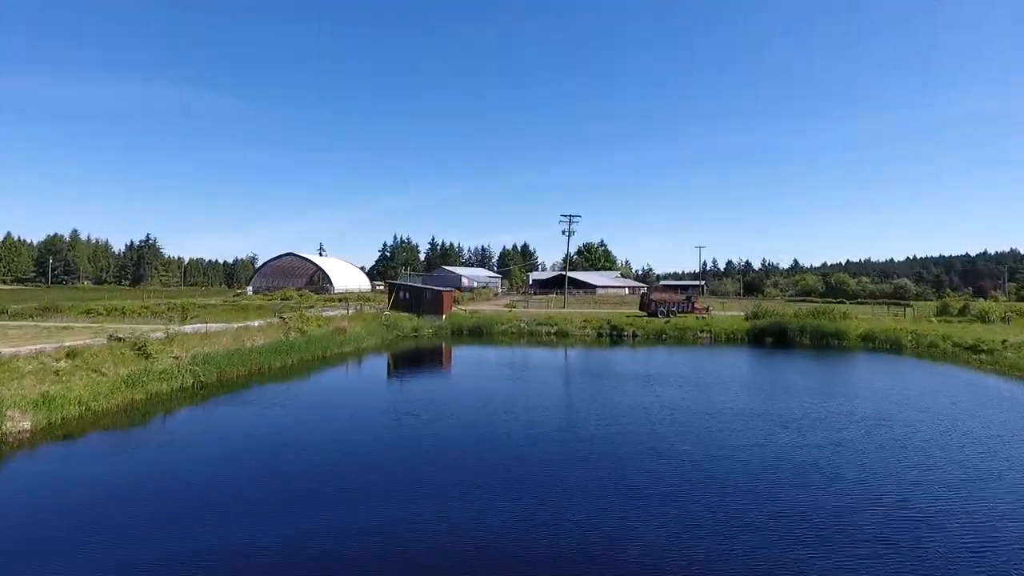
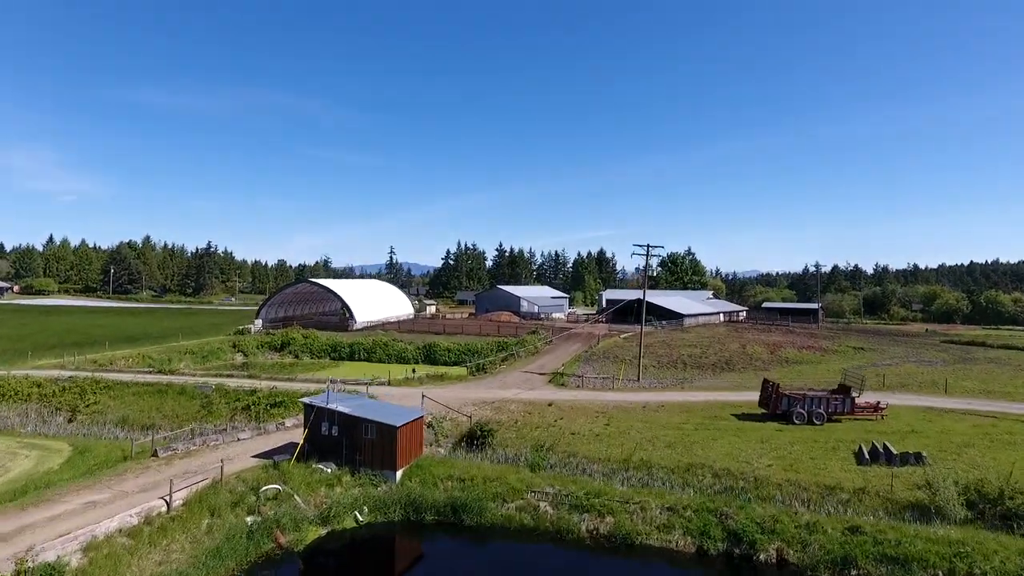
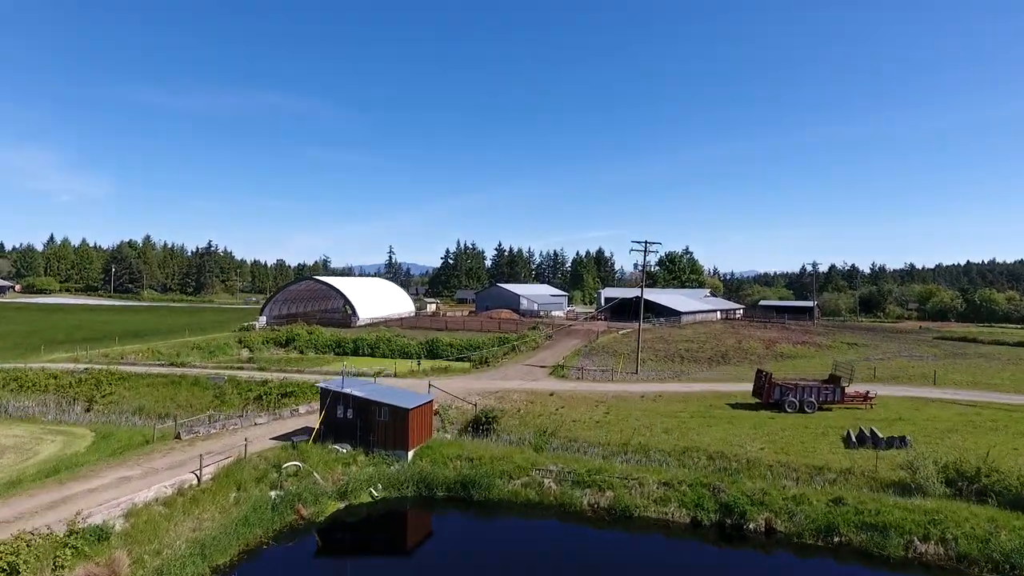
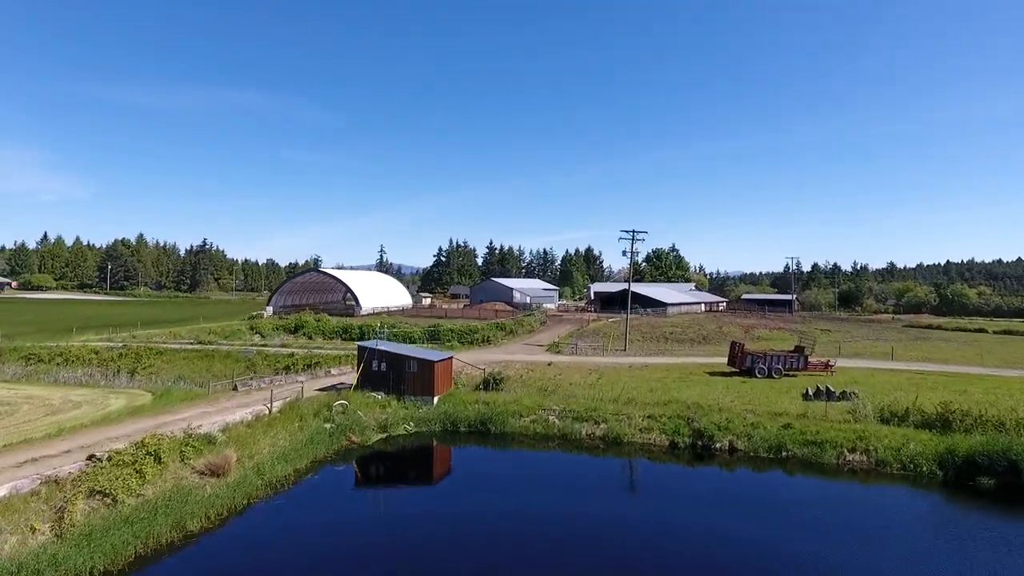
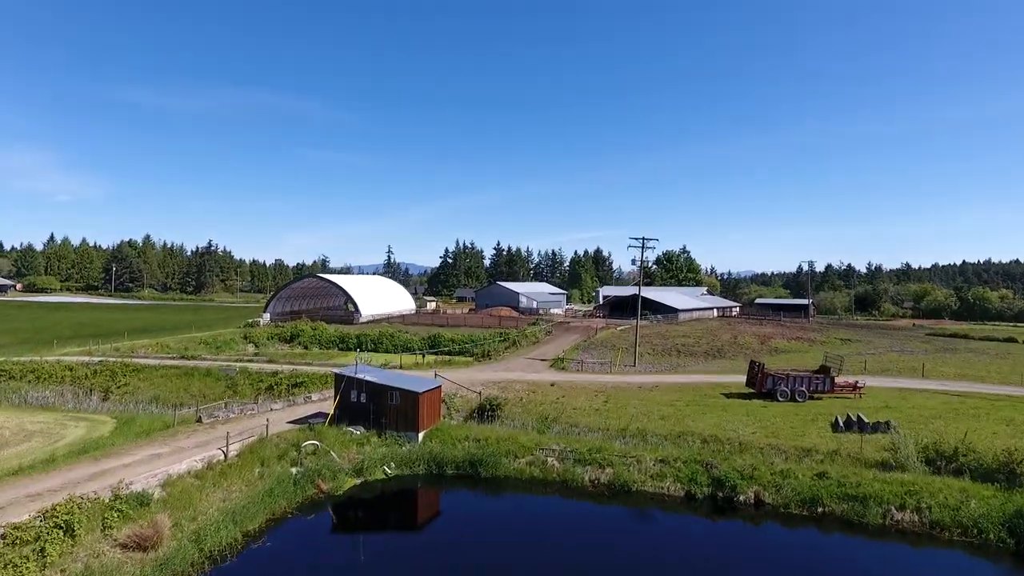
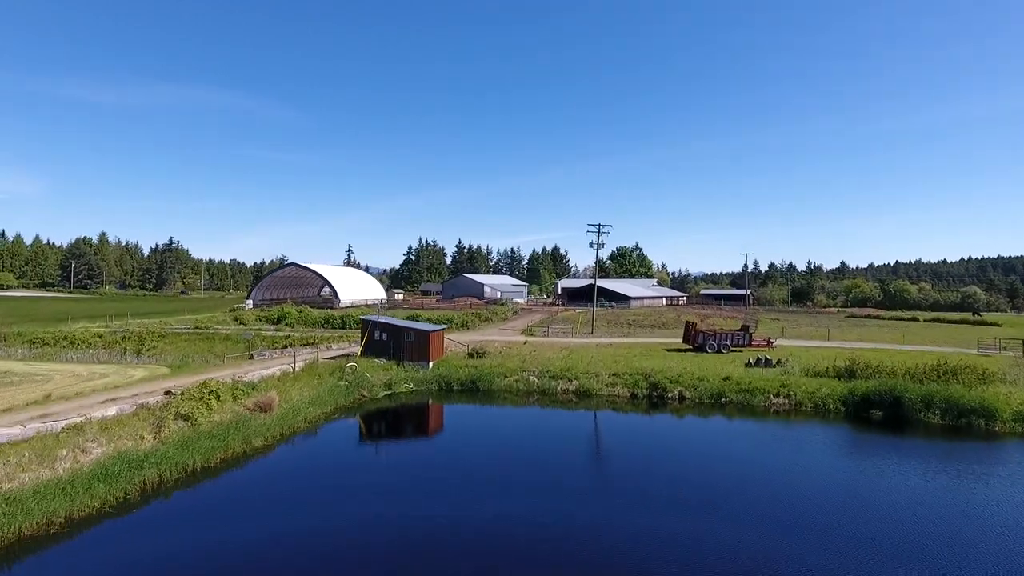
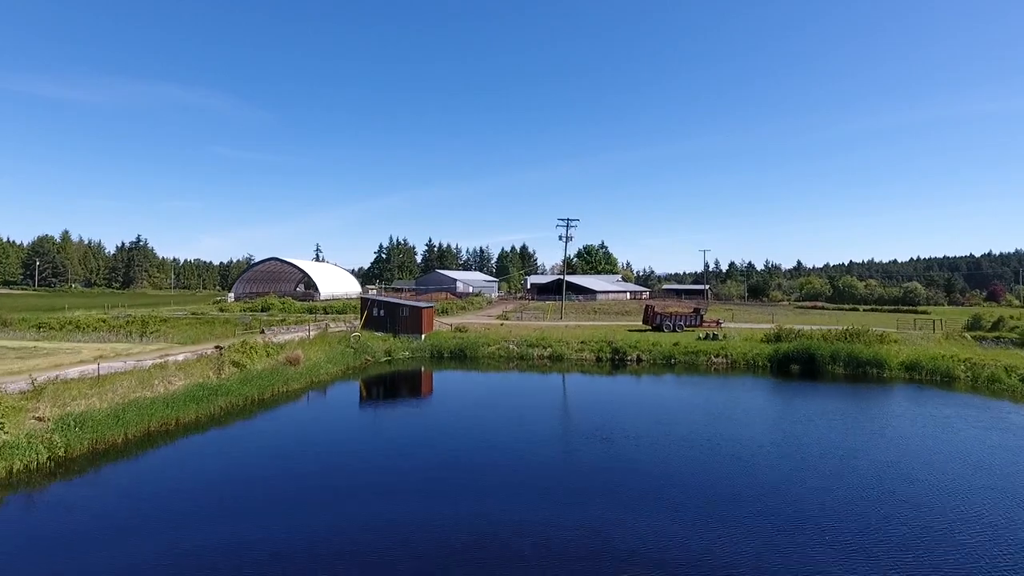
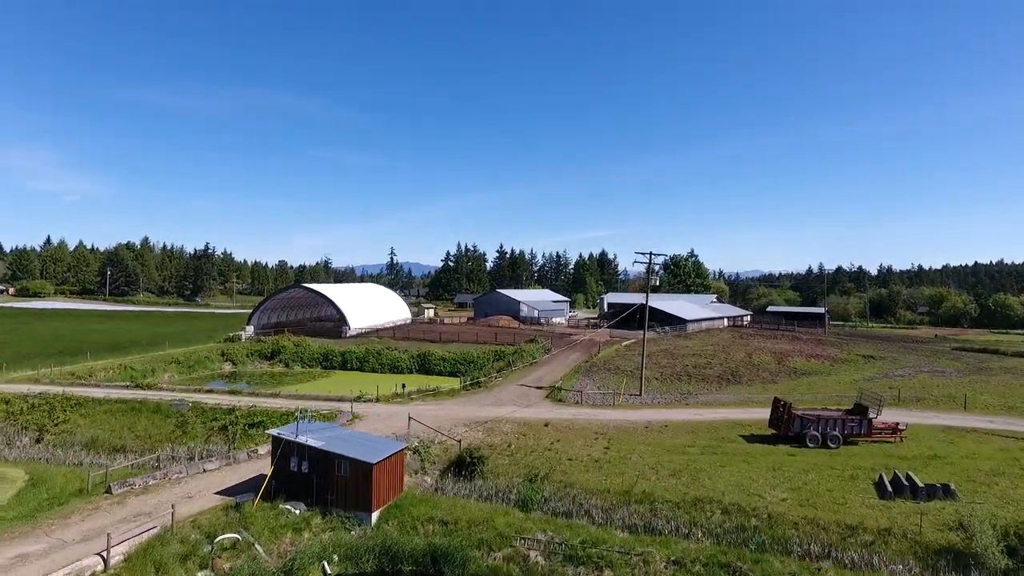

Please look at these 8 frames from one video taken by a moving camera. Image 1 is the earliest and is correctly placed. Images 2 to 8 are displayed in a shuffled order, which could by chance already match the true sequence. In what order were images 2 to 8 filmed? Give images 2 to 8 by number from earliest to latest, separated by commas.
7, 6, 4, 5, 3, 2, 8
